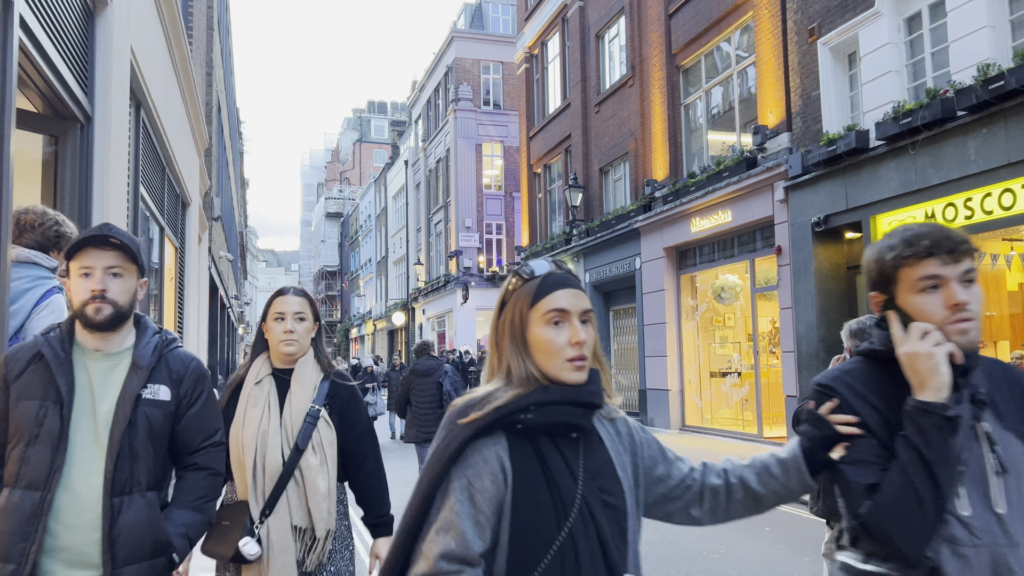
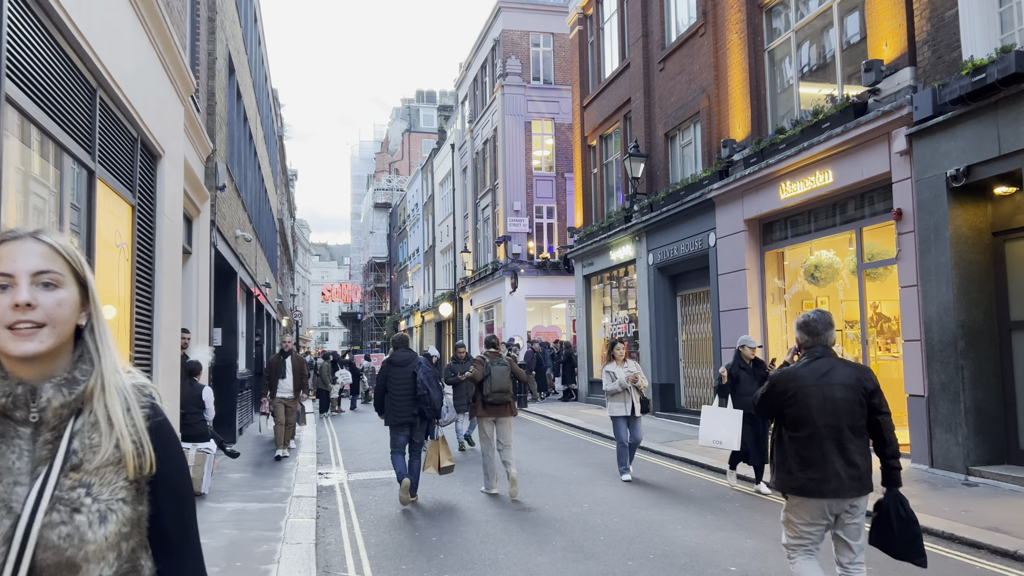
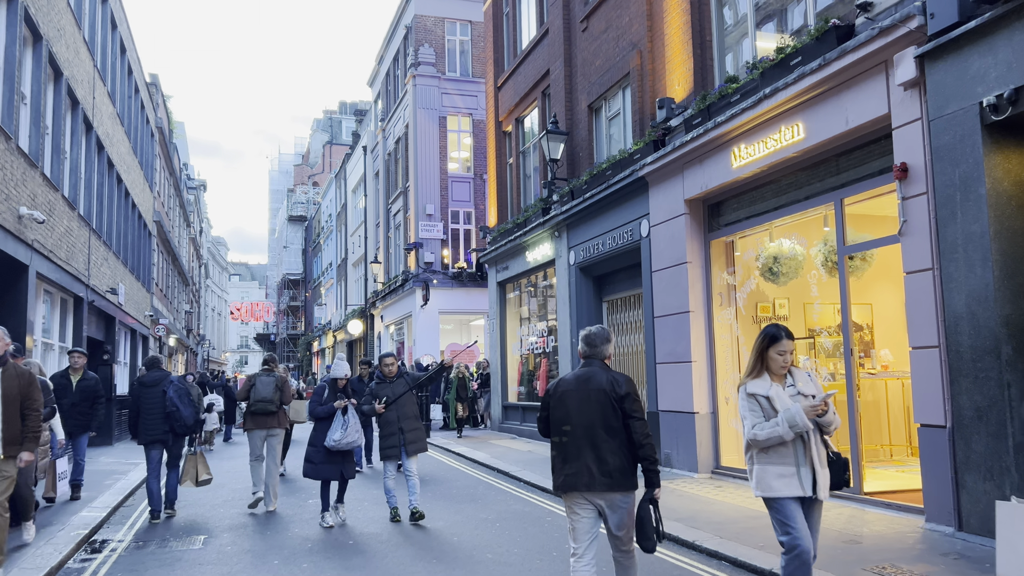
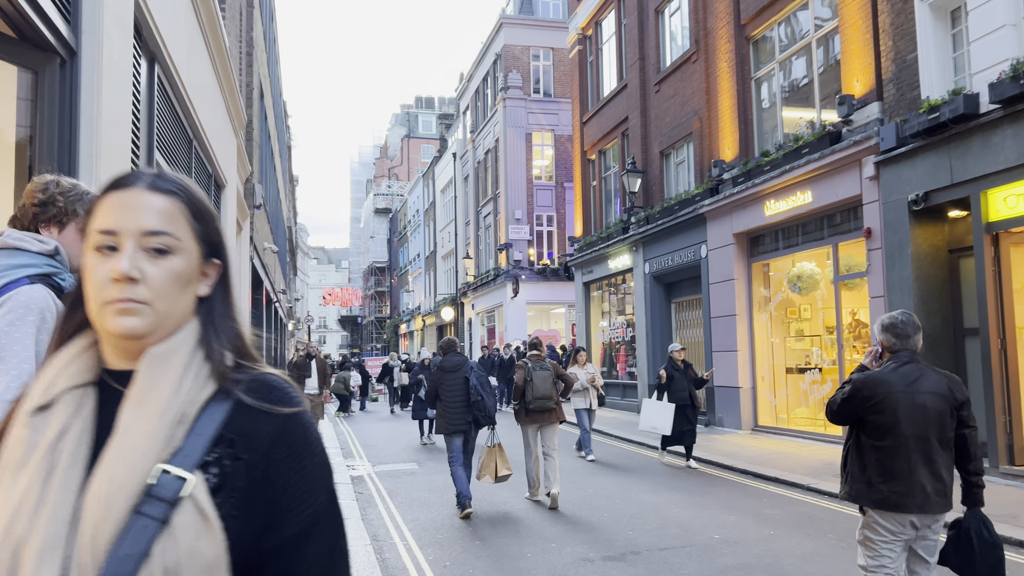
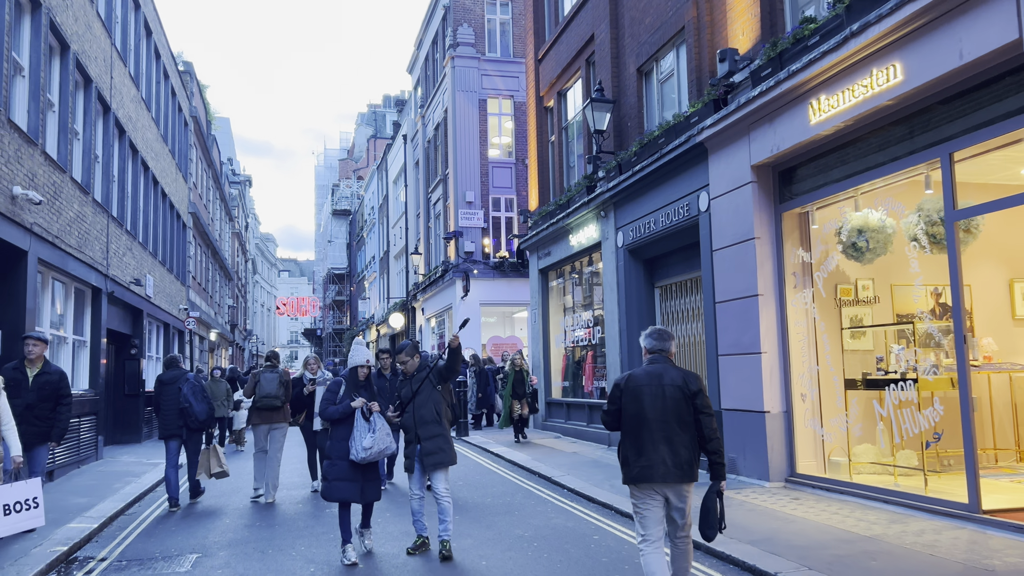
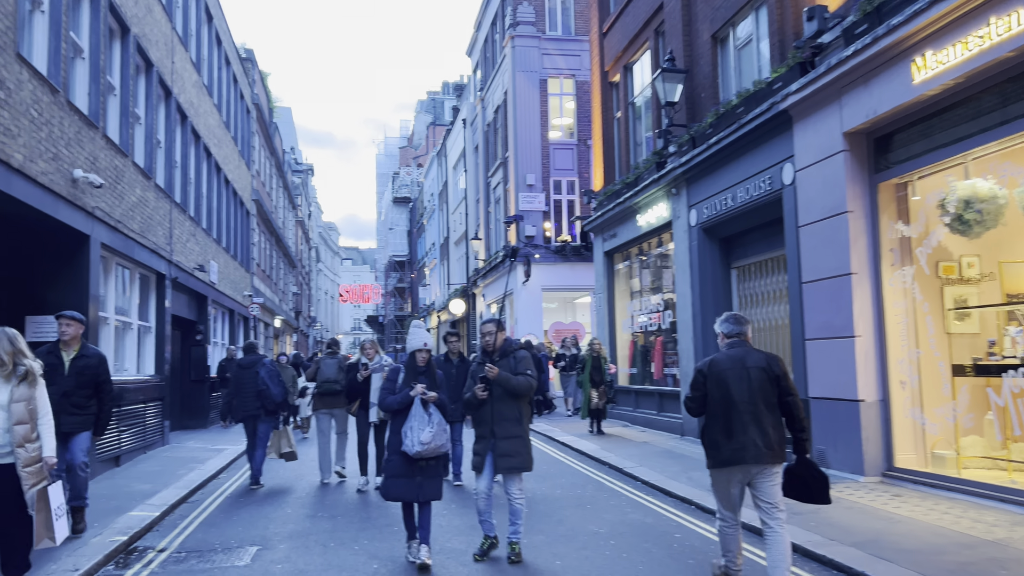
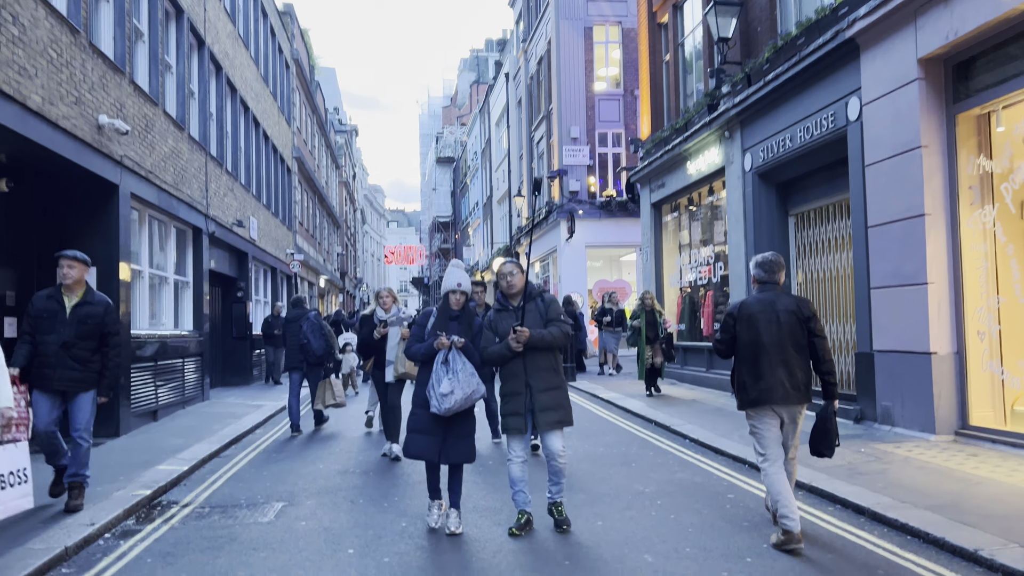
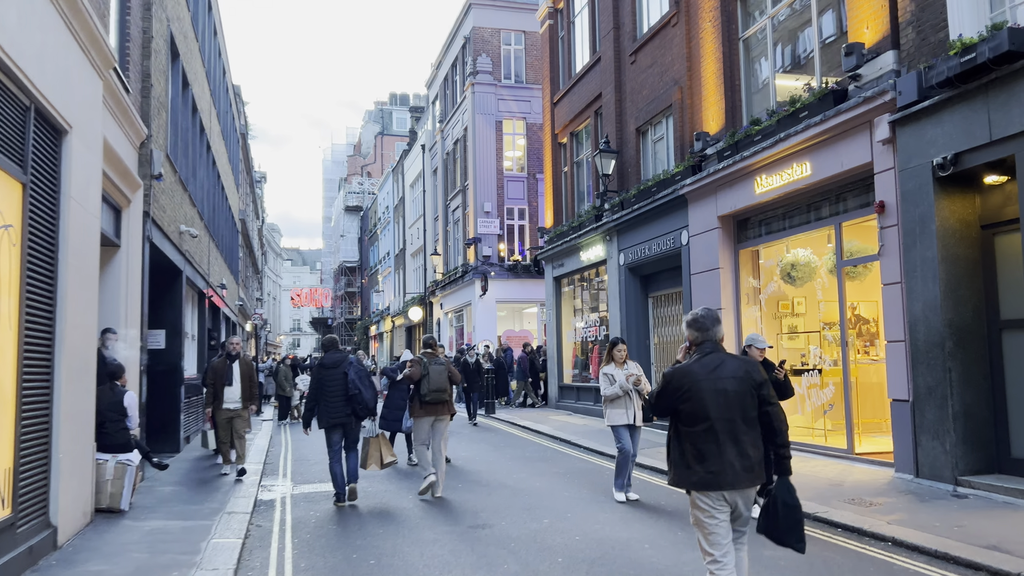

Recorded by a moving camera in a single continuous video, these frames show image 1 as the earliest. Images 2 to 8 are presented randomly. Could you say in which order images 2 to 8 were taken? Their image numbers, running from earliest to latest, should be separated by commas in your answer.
4, 2, 8, 3, 5, 6, 7
